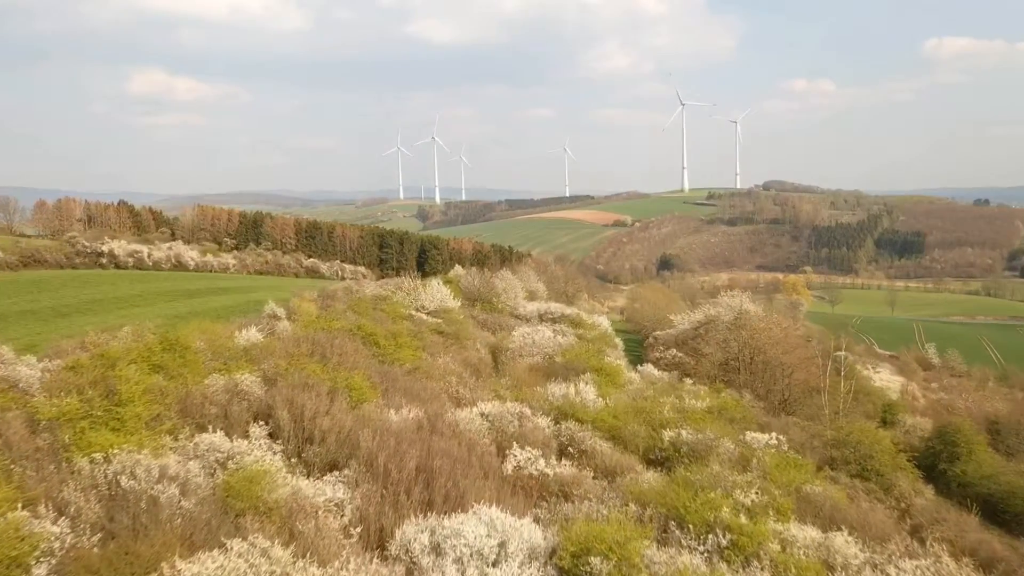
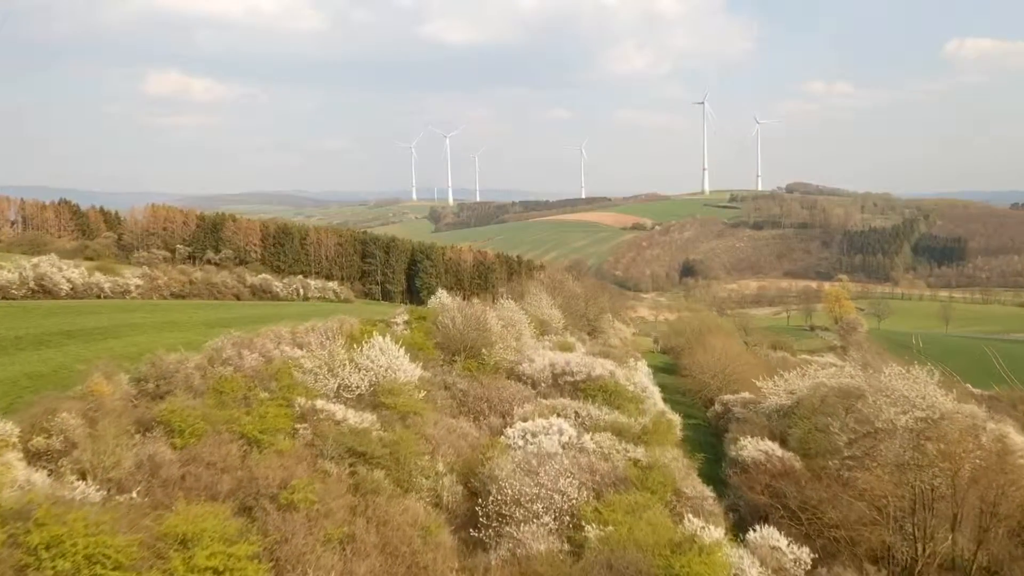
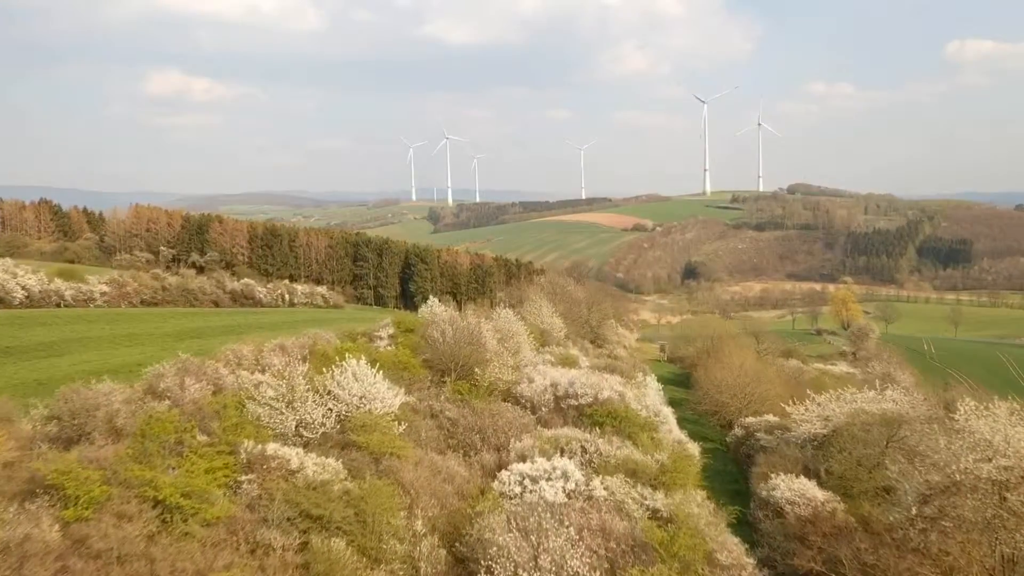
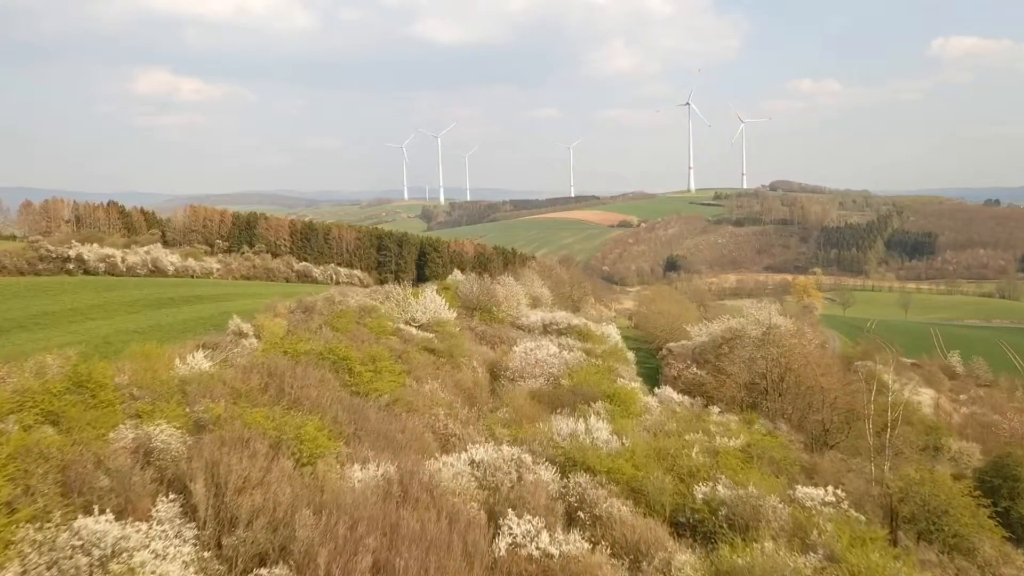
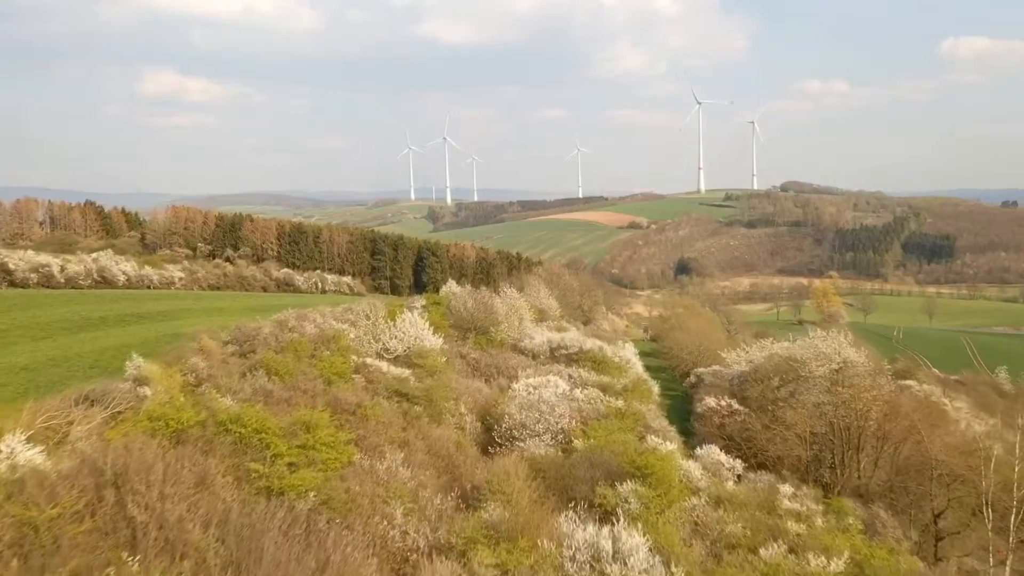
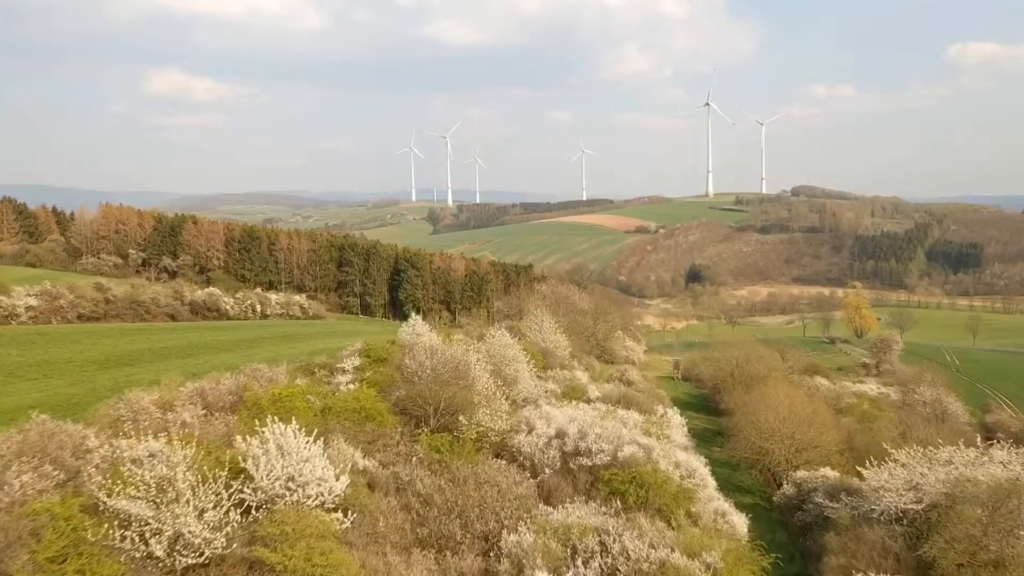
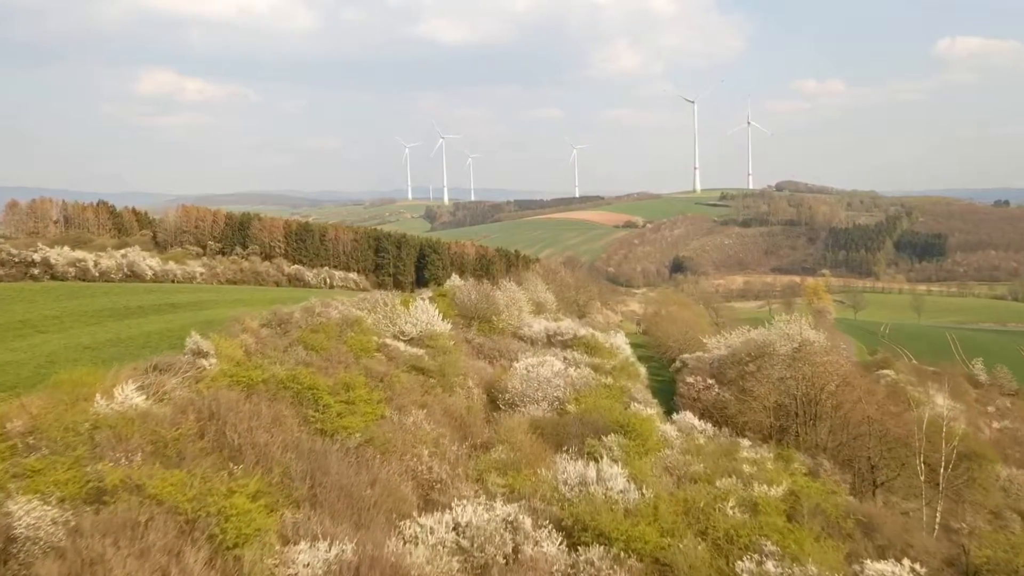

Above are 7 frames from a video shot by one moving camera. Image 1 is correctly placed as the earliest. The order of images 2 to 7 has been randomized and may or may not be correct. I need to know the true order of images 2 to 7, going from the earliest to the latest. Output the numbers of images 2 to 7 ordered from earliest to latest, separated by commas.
4, 7, 5, 2, 3, 6
